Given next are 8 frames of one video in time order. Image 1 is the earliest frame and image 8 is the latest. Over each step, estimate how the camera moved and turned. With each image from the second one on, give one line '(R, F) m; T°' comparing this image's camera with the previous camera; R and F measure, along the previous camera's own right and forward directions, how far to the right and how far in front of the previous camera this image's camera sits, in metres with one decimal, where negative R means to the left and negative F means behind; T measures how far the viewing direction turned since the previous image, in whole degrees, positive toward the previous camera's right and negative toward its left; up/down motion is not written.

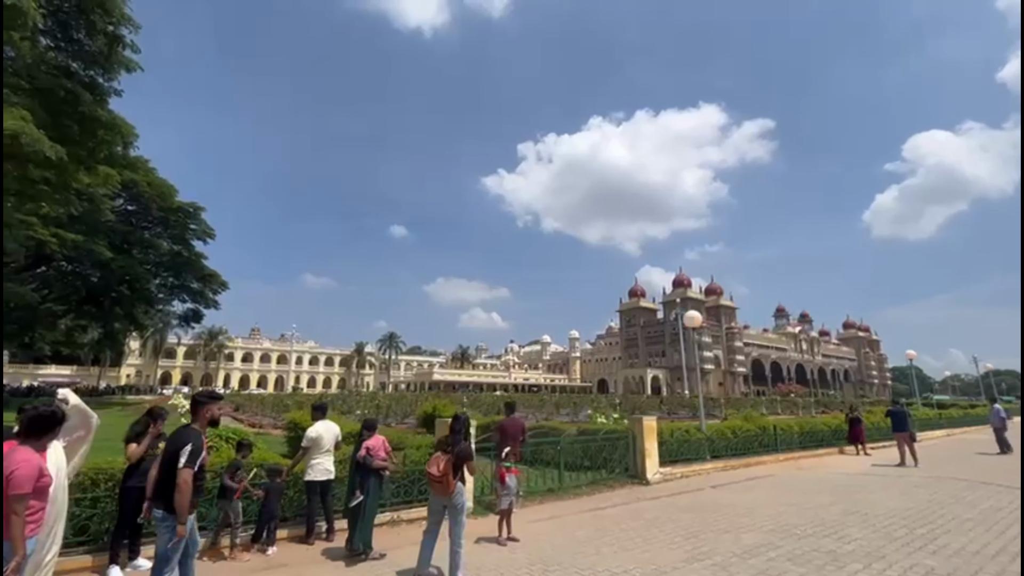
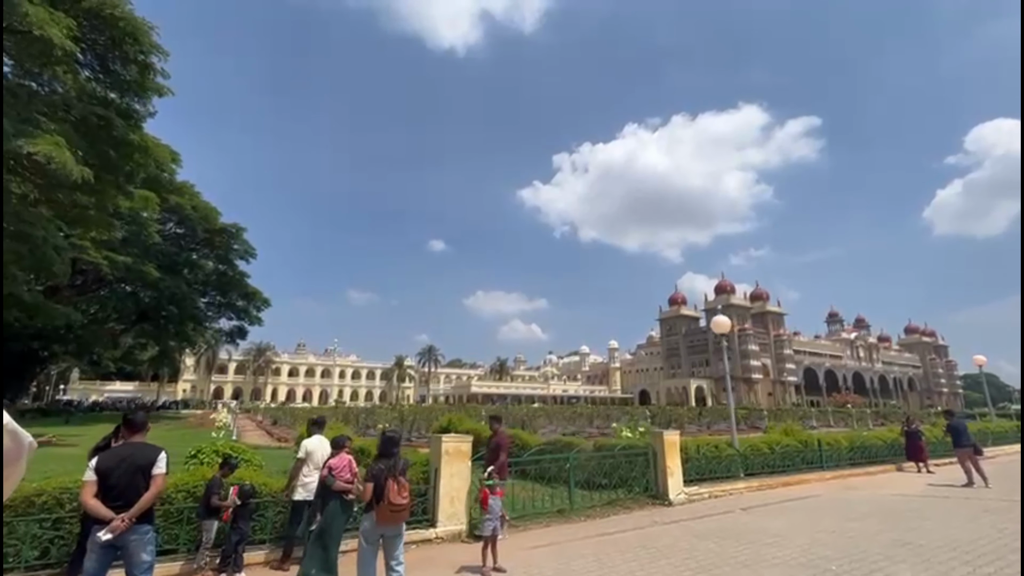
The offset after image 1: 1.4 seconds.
(+0.6, +0.5) m; -5°
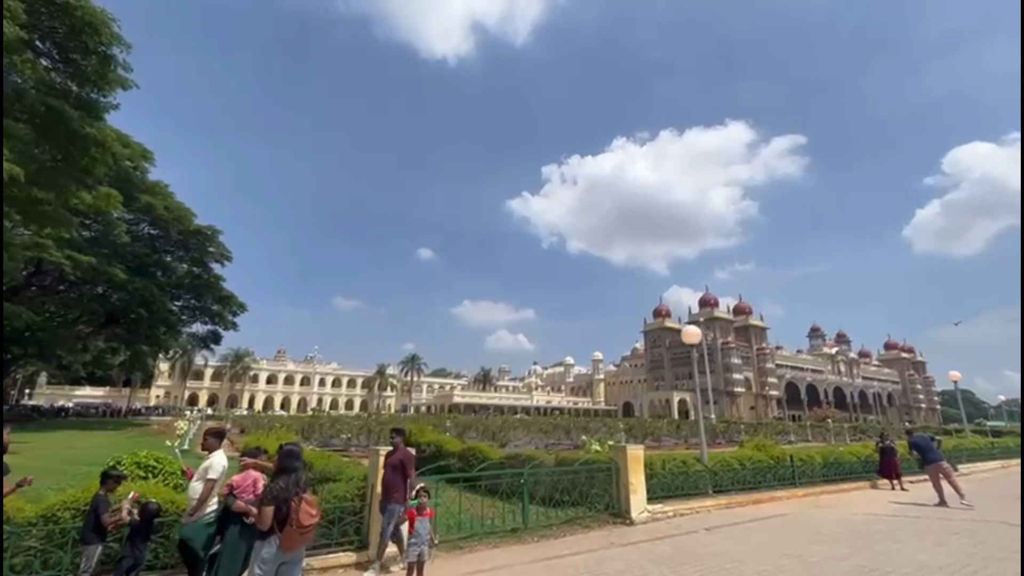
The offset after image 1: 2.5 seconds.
(+0.5, +0.4) m; +1°
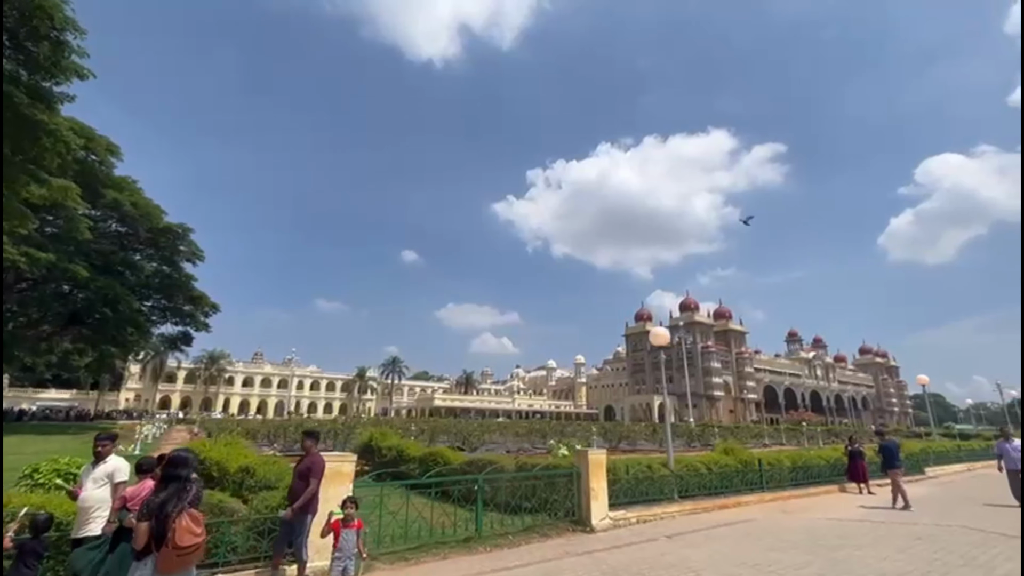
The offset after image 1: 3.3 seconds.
(+0.4, +0.3) m; +2°
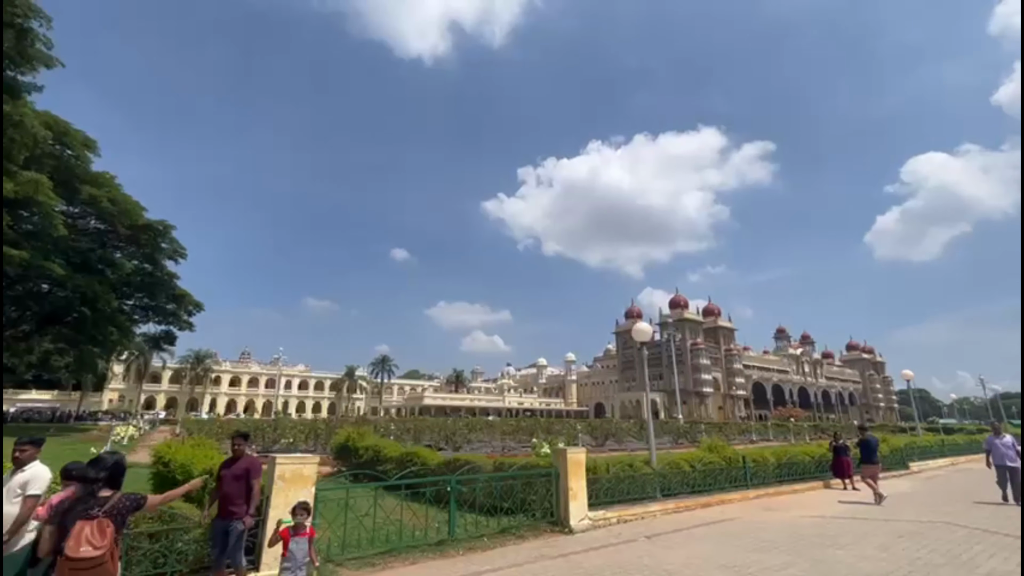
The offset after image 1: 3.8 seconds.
(+0.3, +0.3) m; +1°
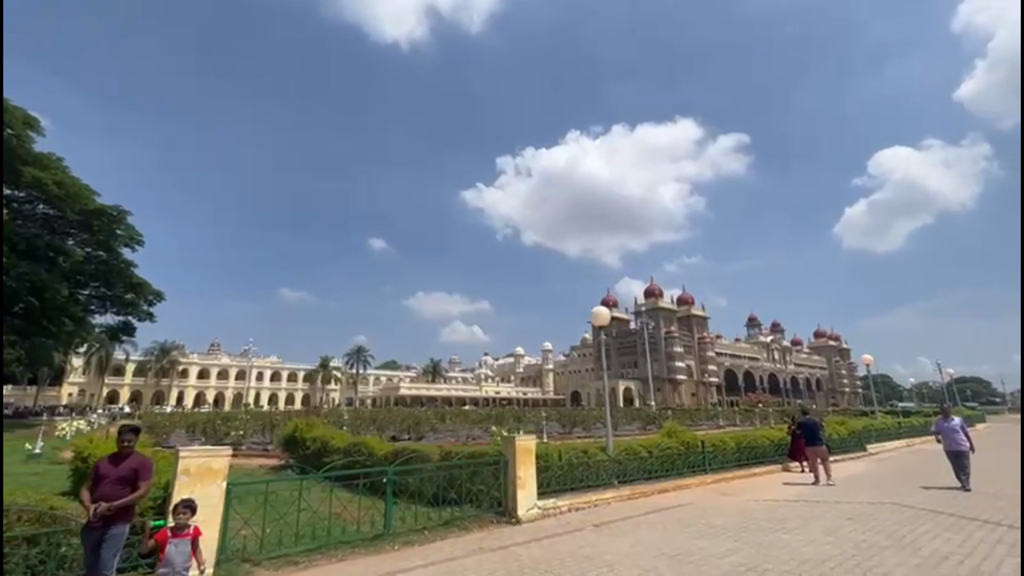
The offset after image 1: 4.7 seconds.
(+0.5, +0.4) m; +3°
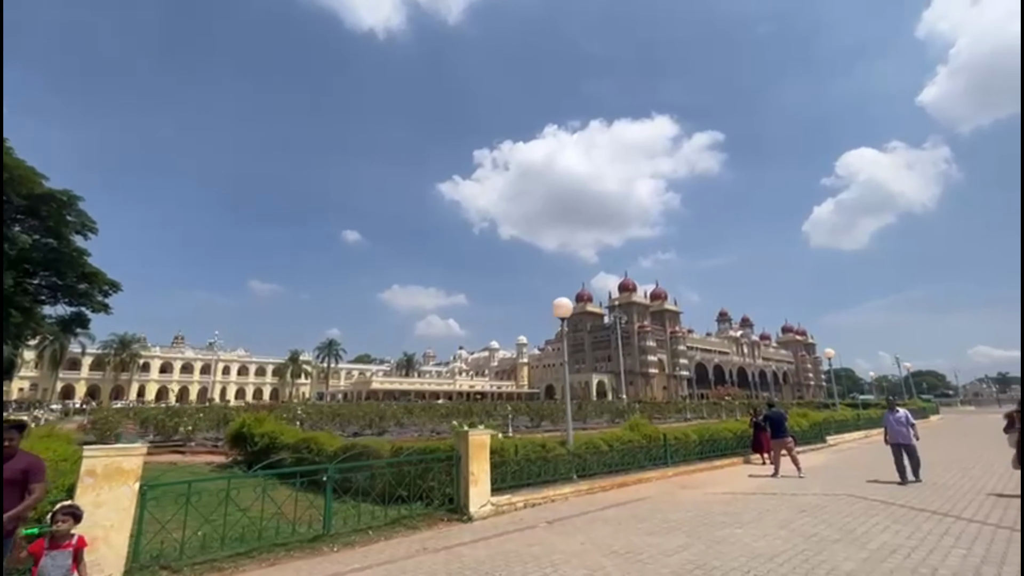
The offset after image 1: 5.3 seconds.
(+0.4, +0.3) m; +3°
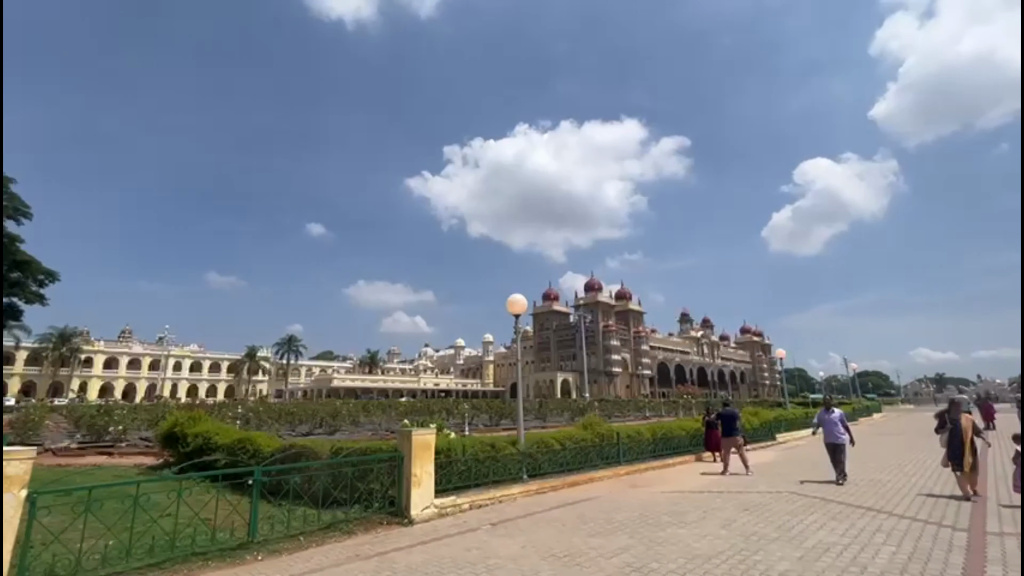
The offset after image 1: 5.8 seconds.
(+0.3, +0.2) m; +4°
